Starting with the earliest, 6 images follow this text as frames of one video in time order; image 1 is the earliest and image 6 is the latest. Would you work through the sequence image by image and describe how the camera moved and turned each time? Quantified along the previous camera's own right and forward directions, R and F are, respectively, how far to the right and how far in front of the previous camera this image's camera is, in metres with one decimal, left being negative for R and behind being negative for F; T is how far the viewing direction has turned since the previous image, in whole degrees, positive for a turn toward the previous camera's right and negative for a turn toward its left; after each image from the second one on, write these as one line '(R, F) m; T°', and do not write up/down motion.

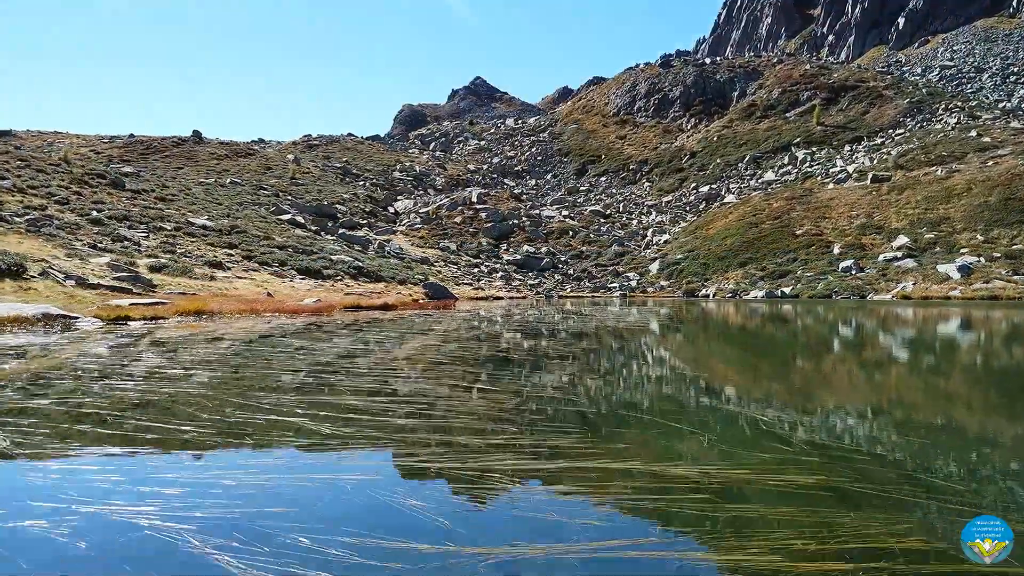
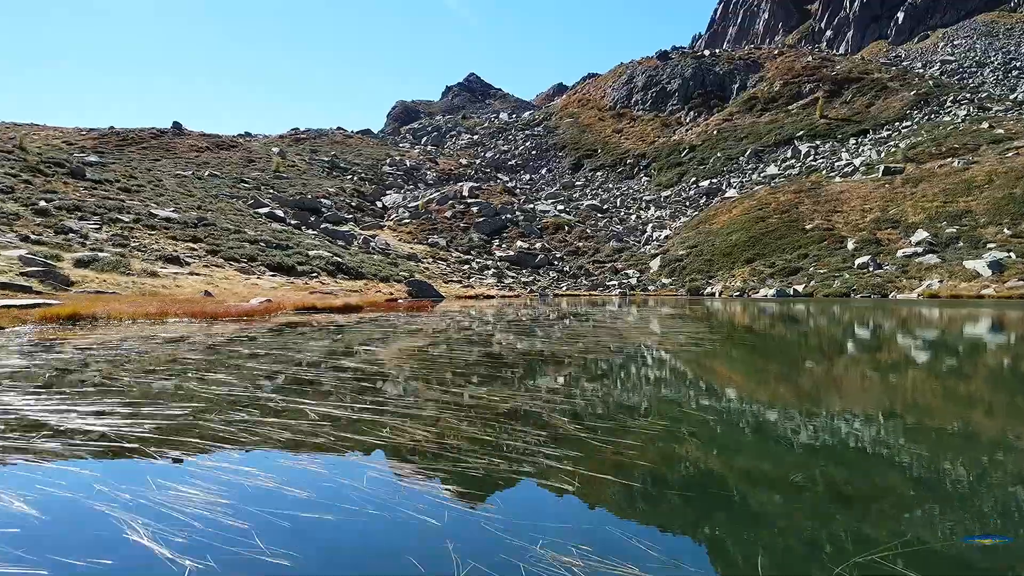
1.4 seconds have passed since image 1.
(+0.1, +2.0) m; +1°
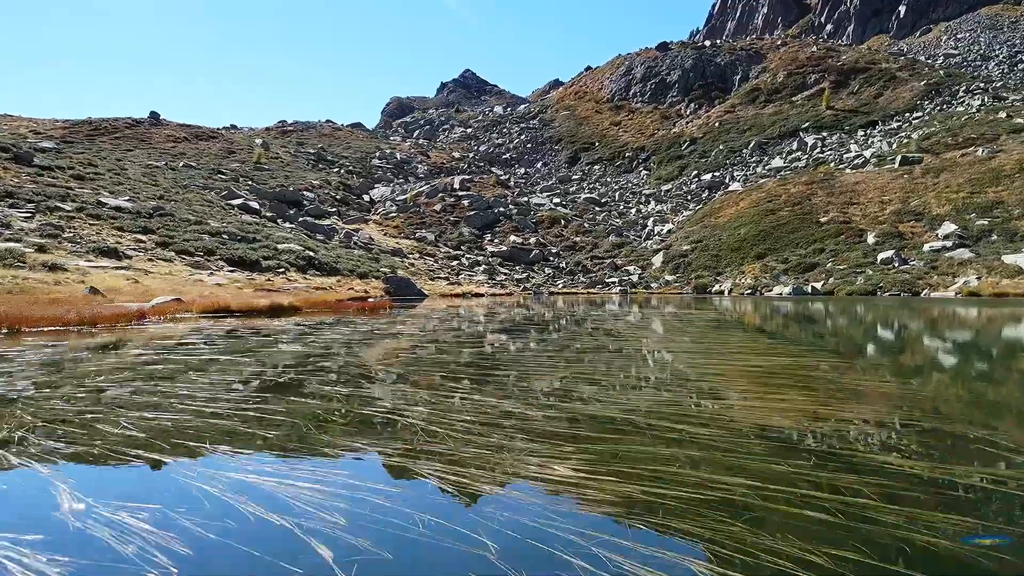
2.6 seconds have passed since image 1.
(+0.2, +2.3) m; 0°
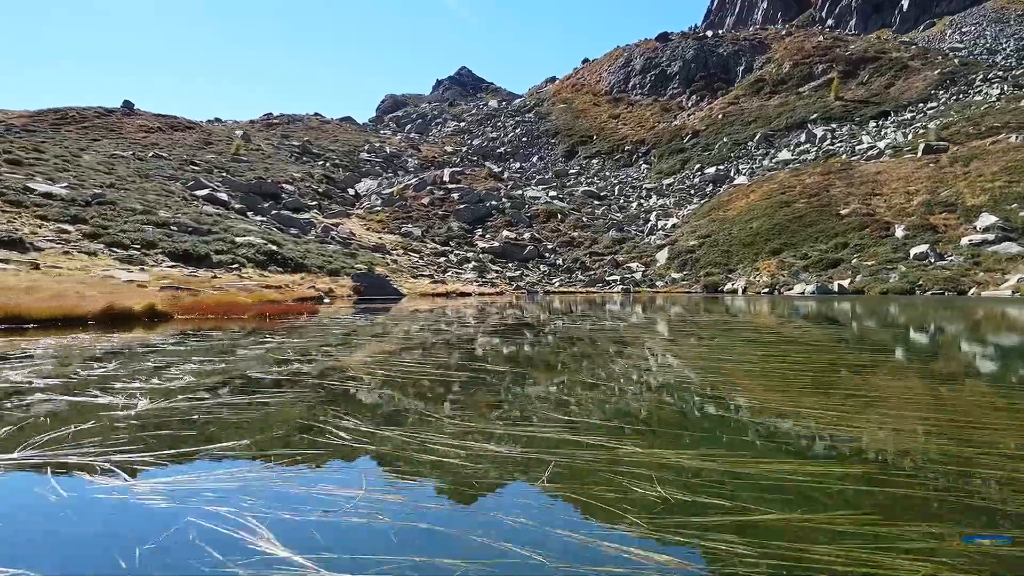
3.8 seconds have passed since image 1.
(+0.2, +2.6) m; 0°
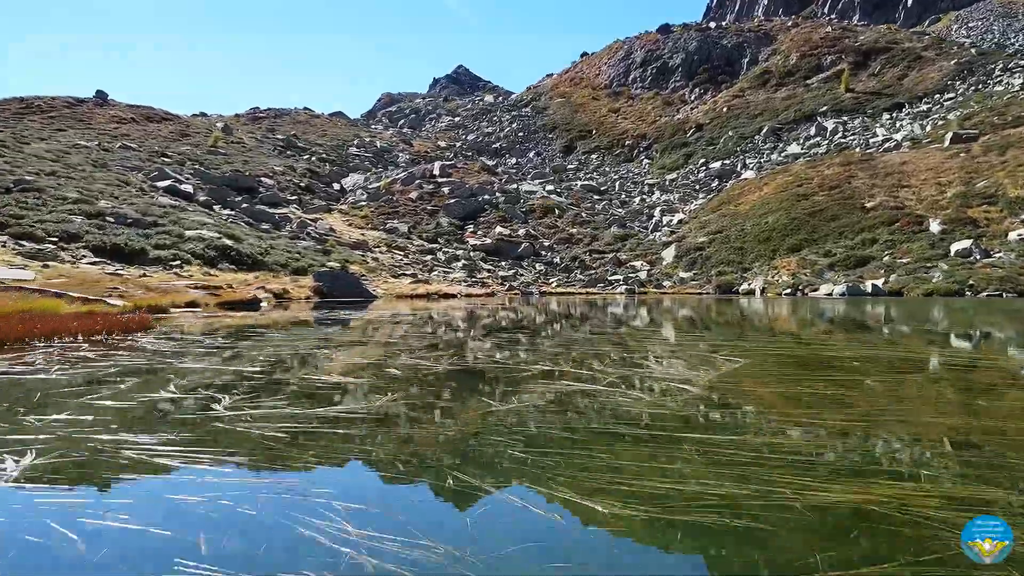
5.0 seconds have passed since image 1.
(+0.3, +2.5) m; 0°
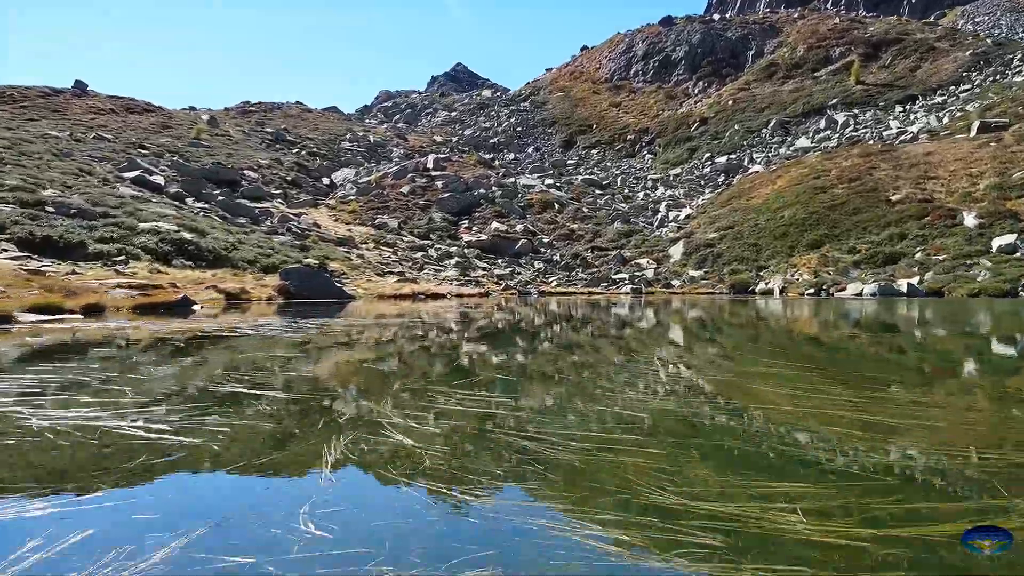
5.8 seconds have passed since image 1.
(+0.1, +1.9) m; 0°
